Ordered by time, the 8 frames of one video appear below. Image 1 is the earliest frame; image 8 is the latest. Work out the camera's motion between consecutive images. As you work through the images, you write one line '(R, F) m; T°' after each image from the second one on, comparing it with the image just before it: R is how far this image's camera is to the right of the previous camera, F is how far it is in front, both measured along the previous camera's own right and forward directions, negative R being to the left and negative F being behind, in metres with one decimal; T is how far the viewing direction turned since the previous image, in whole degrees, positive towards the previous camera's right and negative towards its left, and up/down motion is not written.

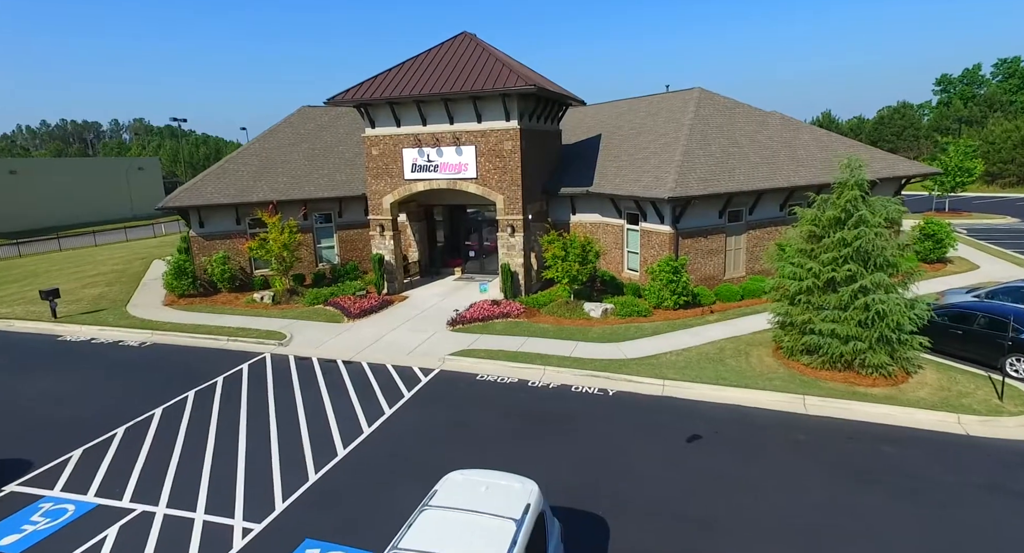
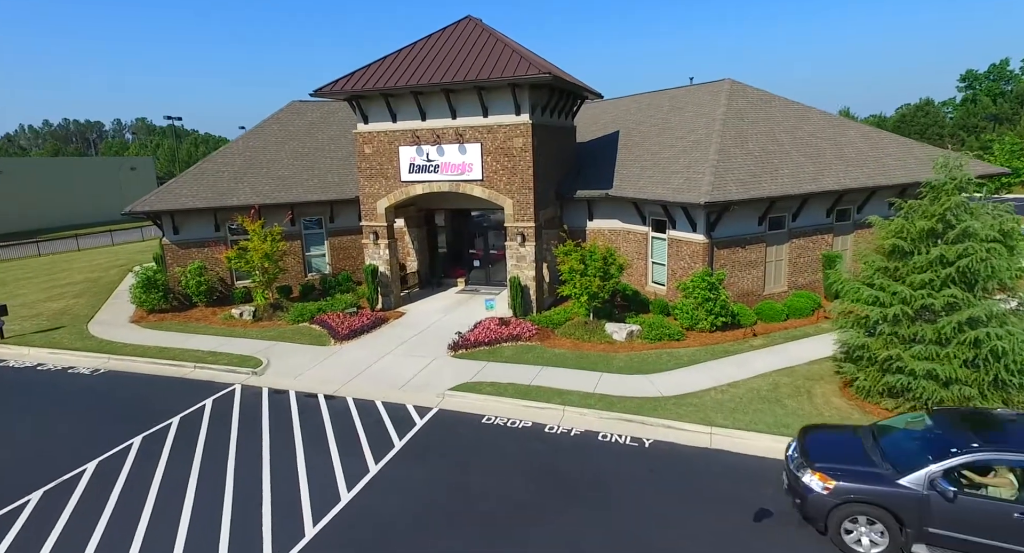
(-0.2, +2.6) m; 0°
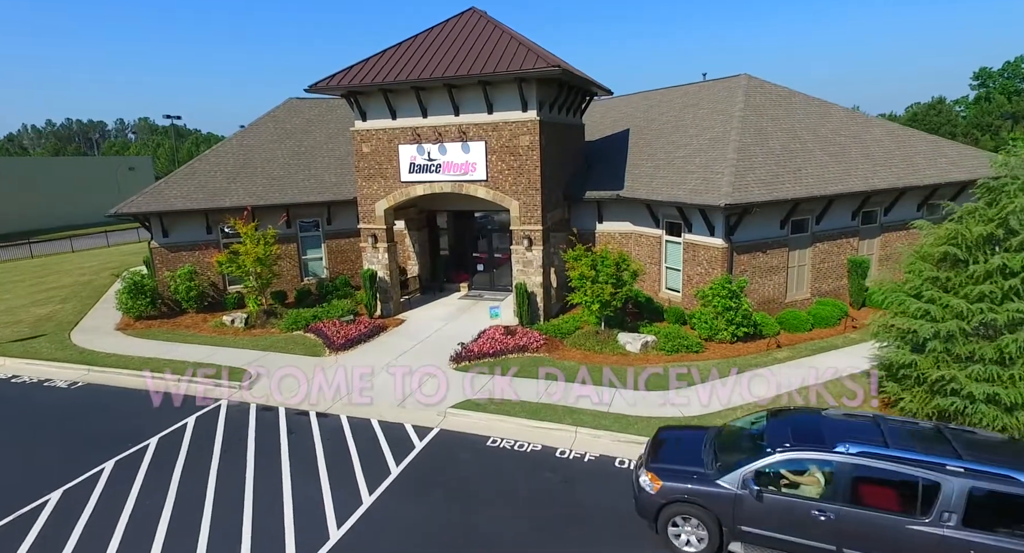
(-0.1, +1.1) m; 0°
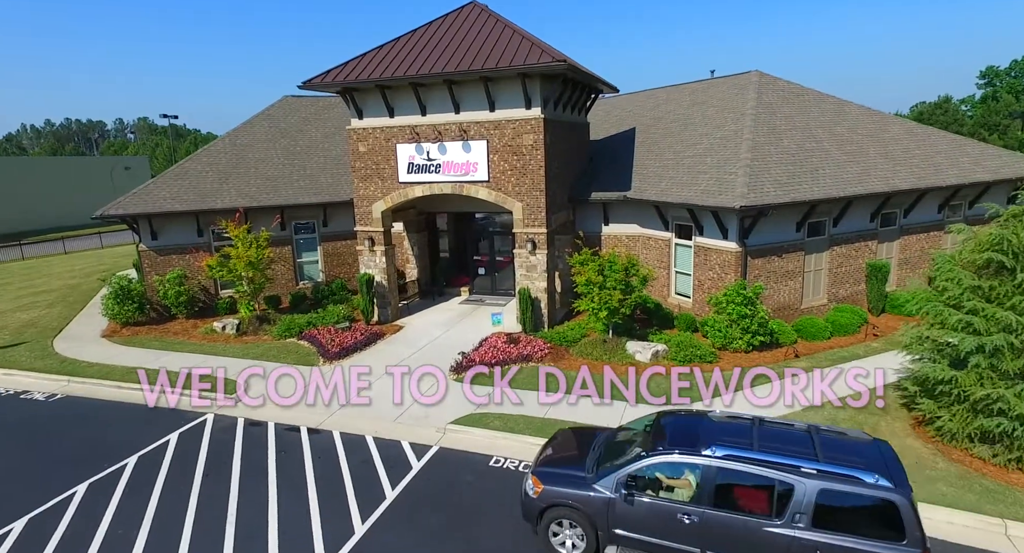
(-0.1, +0.8) m; 0°
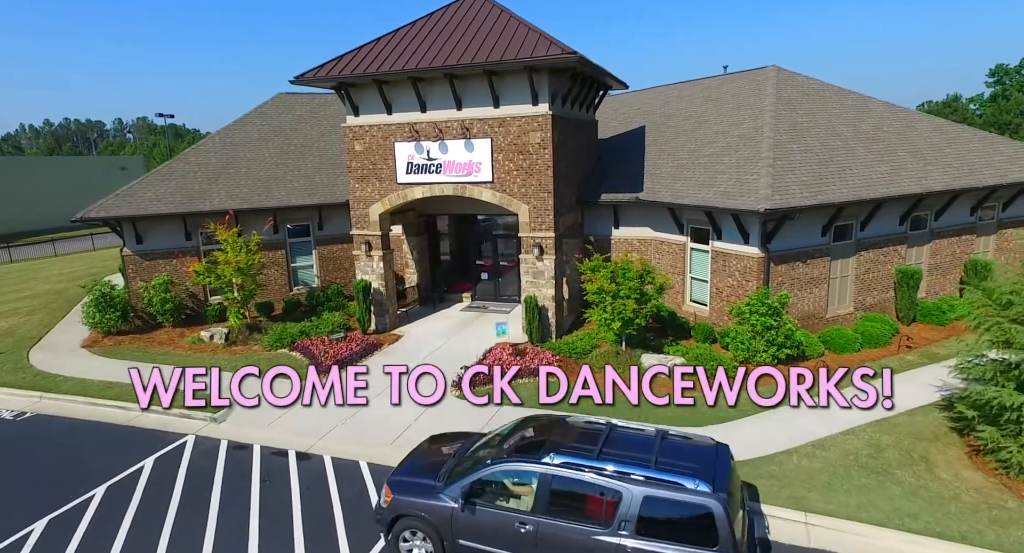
(-0.1, +1.1) m; 0°
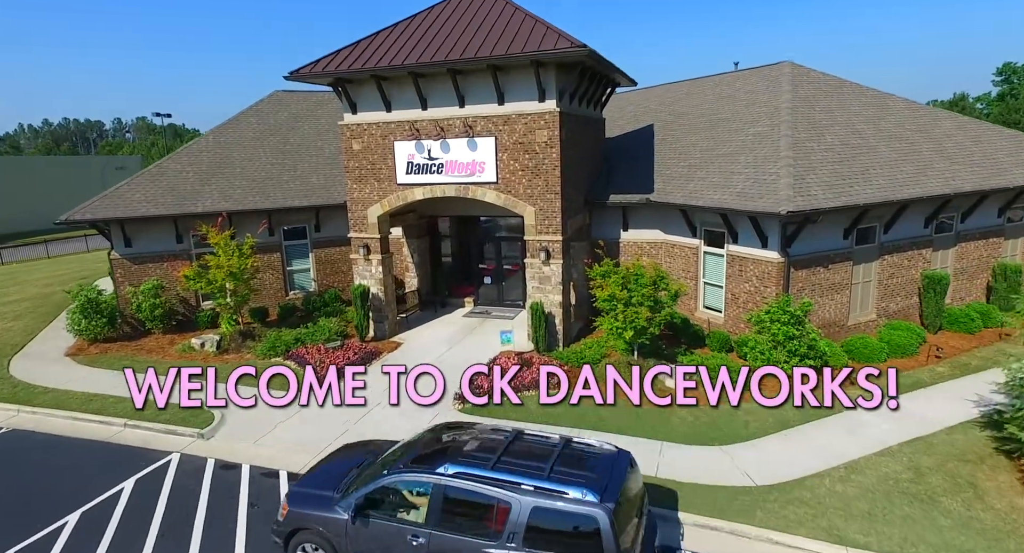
(-0.1, +0.8) m; 0°
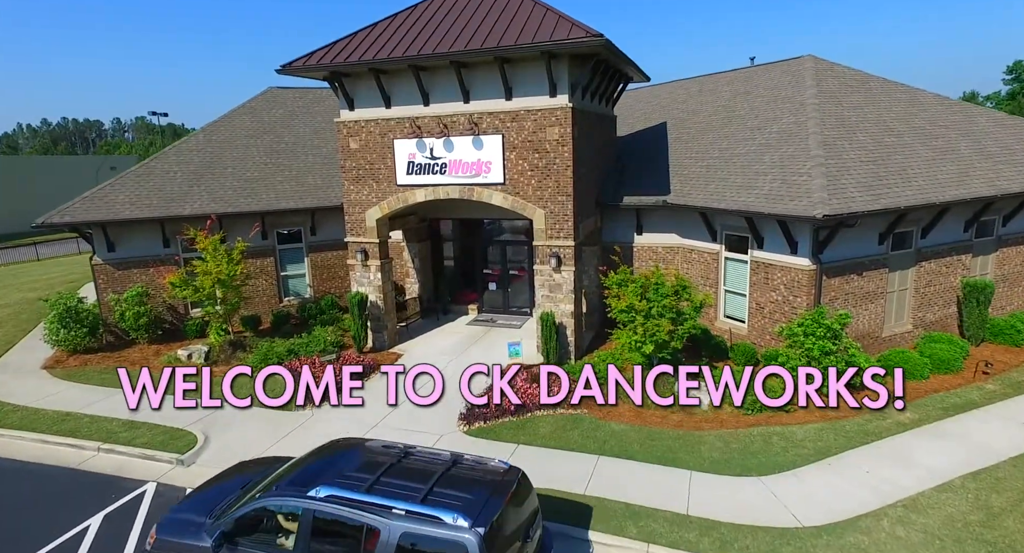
(-0.2, +1.1) m; 0°
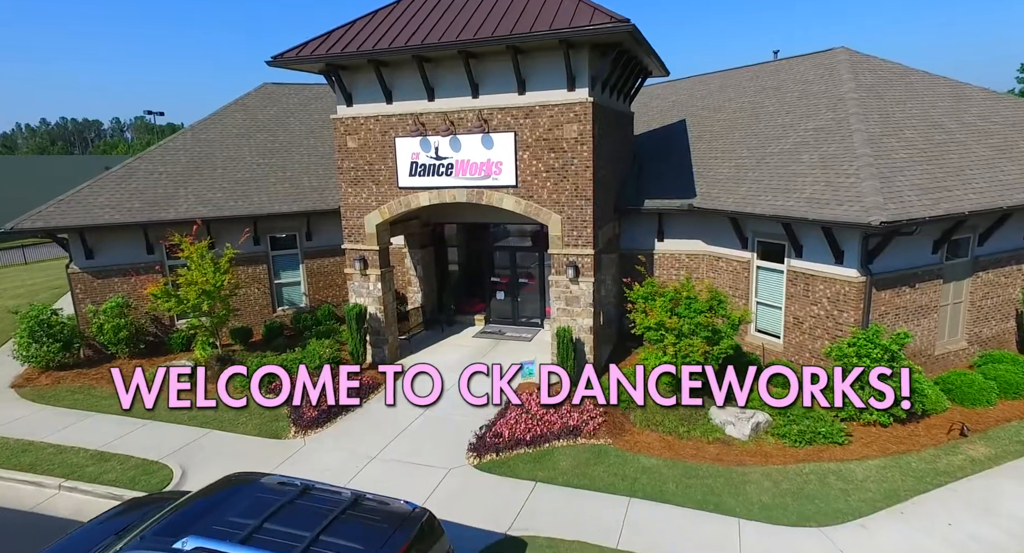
(-0.3, +1.3) m; 0°
